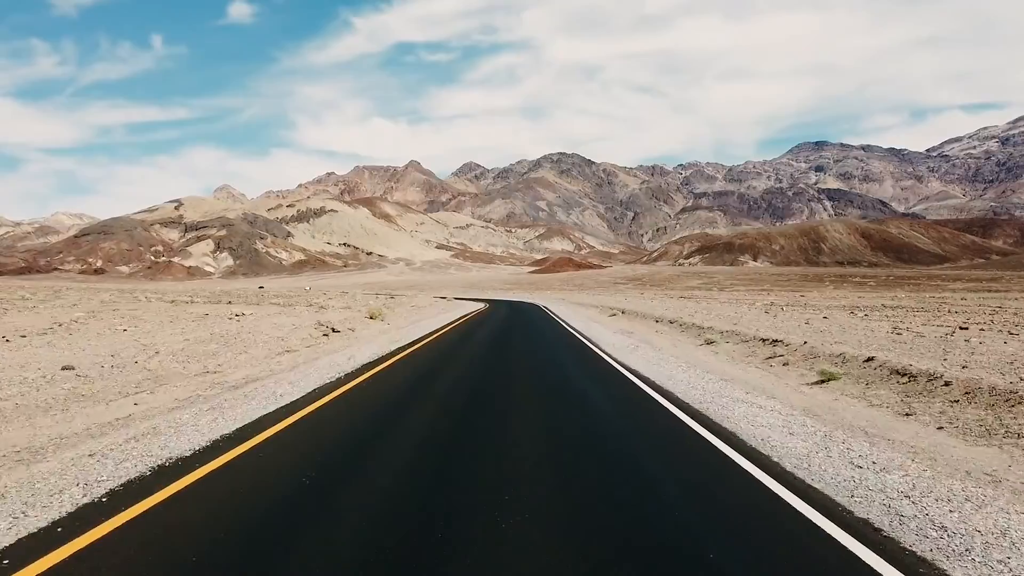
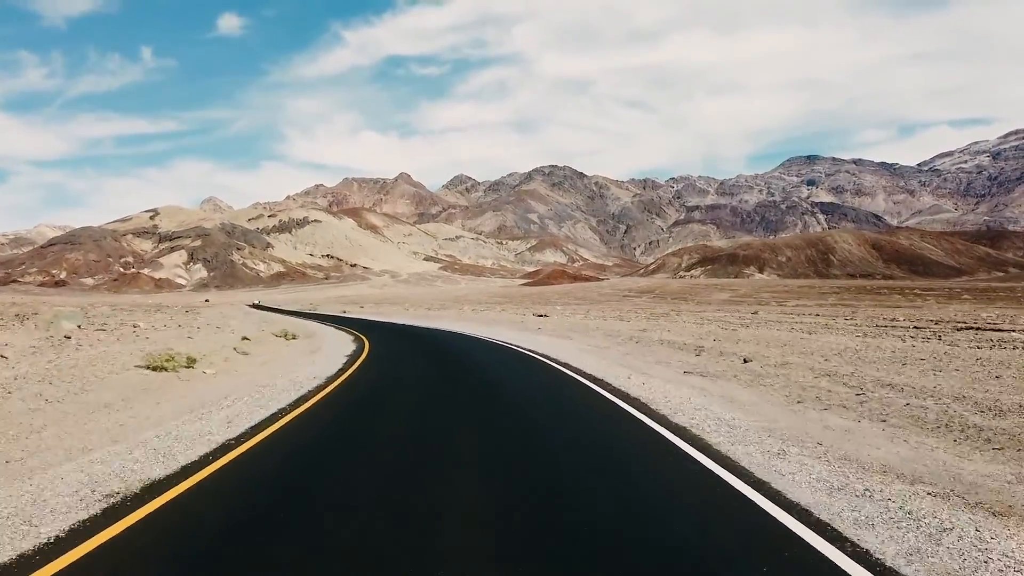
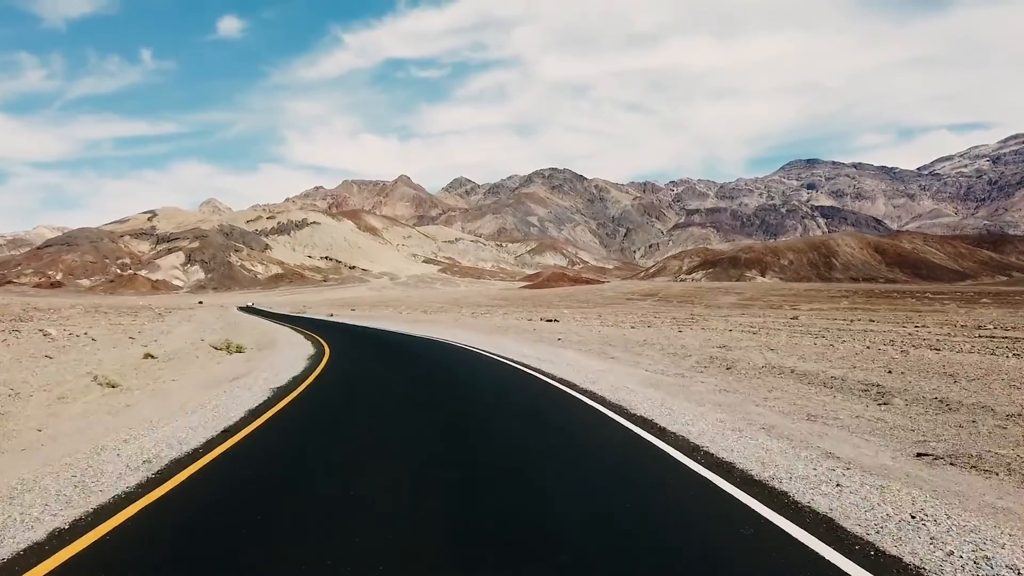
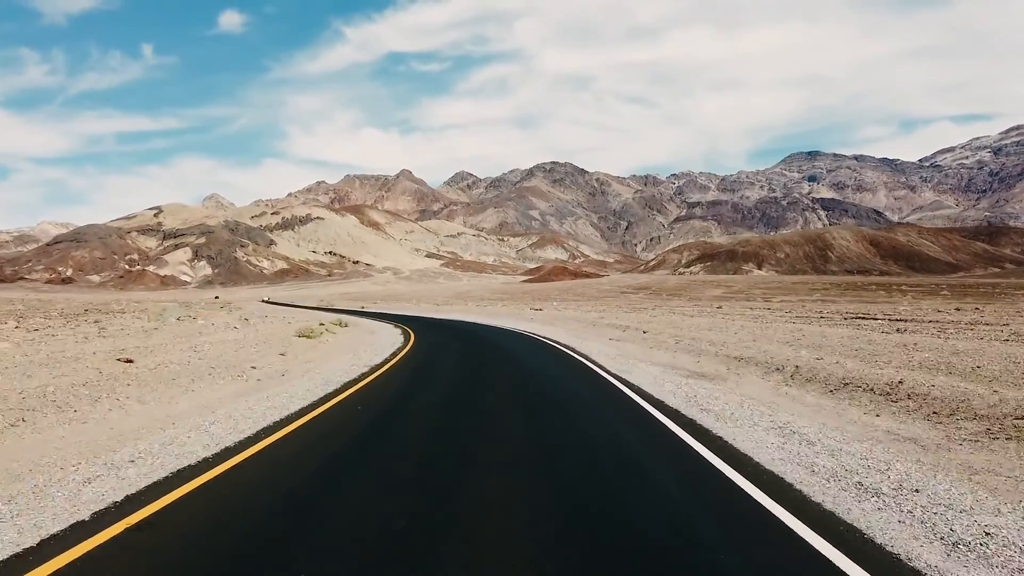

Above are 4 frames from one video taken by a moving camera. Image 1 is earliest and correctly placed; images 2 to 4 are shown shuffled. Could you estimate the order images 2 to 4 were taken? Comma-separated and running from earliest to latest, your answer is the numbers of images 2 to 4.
4, 2, 3
